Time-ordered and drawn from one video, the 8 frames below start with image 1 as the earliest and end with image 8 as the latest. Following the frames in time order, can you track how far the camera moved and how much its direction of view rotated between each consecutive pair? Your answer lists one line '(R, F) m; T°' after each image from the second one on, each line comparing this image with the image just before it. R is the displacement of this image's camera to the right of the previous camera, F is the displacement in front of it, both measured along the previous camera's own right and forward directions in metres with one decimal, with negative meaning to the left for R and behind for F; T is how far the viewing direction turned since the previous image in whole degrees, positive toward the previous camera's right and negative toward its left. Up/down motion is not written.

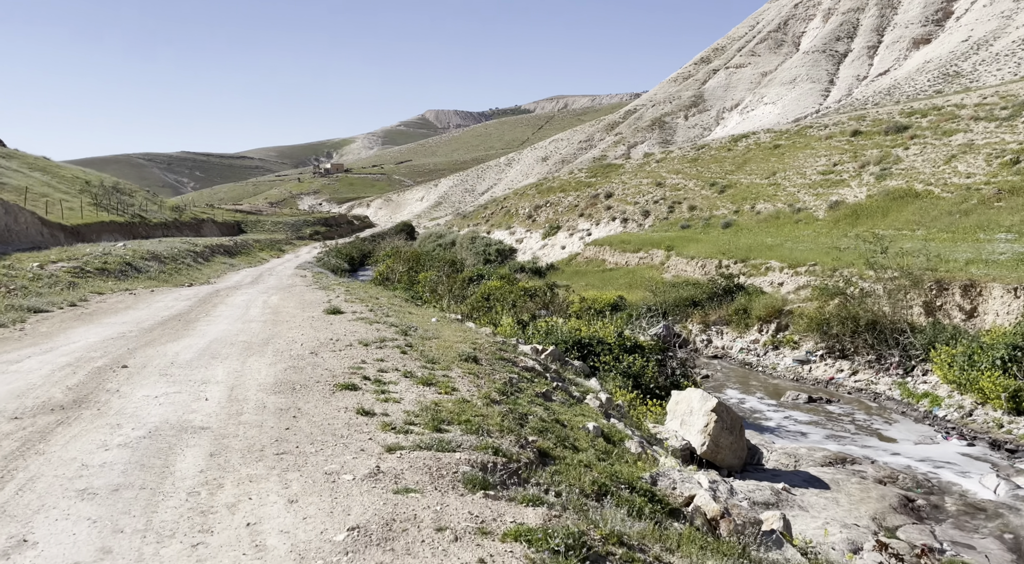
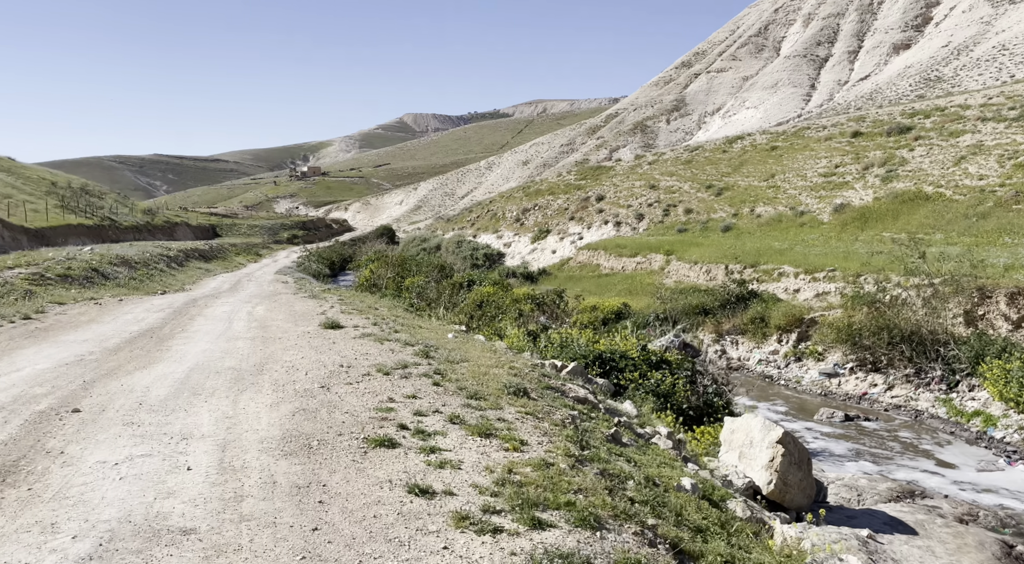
(-0.8, +2.2) m; +1°
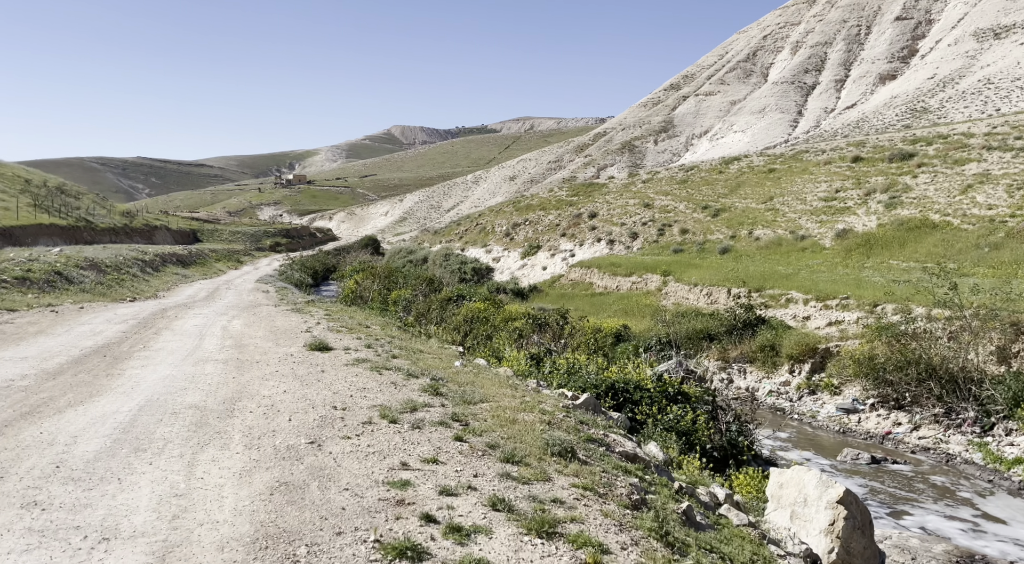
(-0.5, +1.9) m; +1°
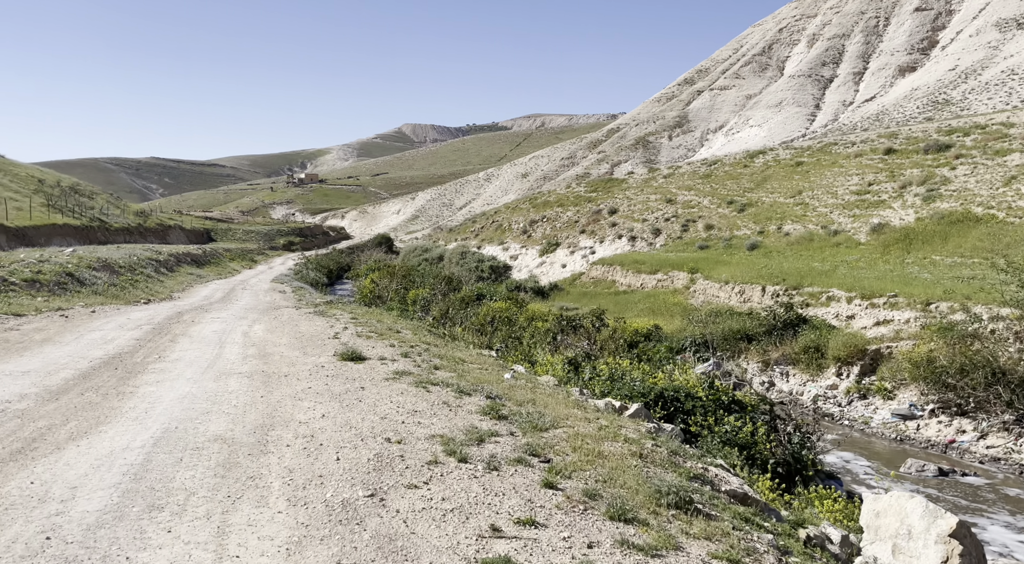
(-0.6, +1.3) m; -1°
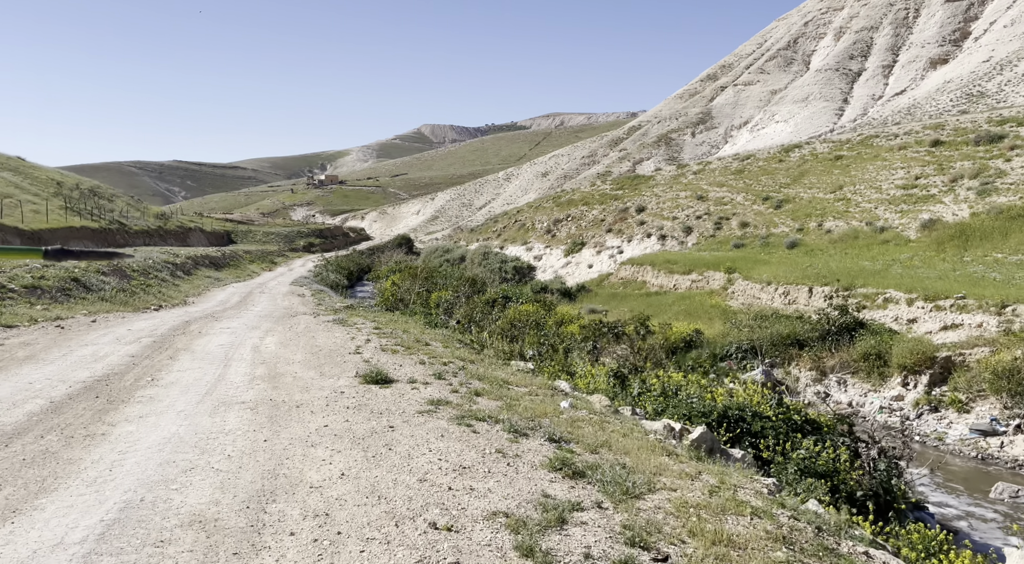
(-0.4, +1.9) m; -1°
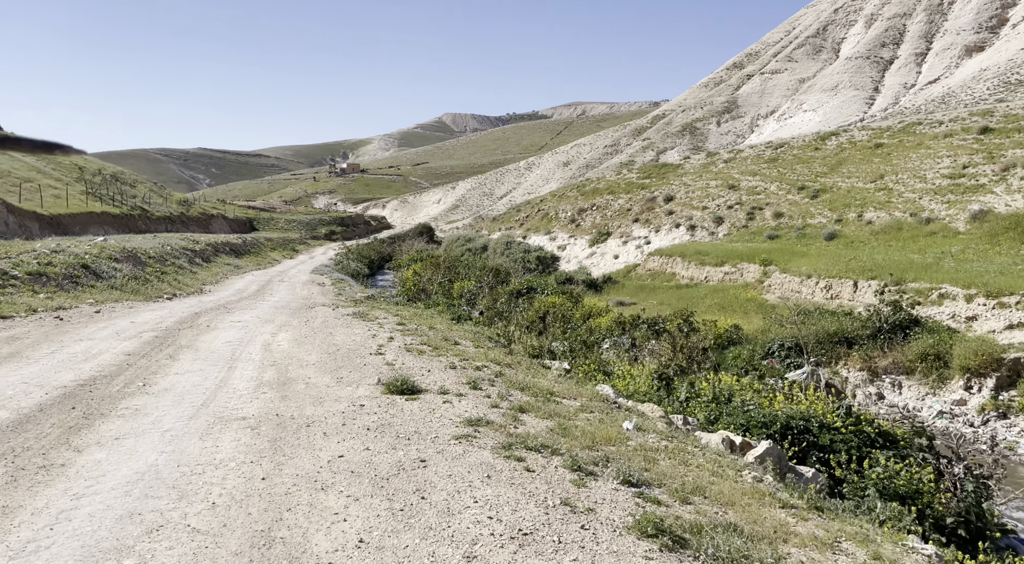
(-0.3, +1.5) m; -1°
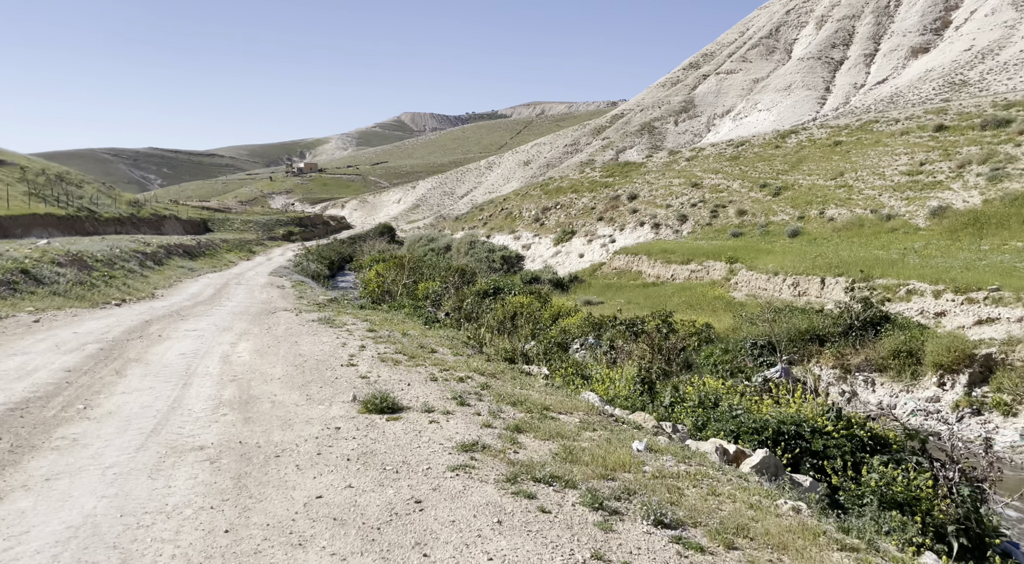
(-0.3, +0.6) m; +3°
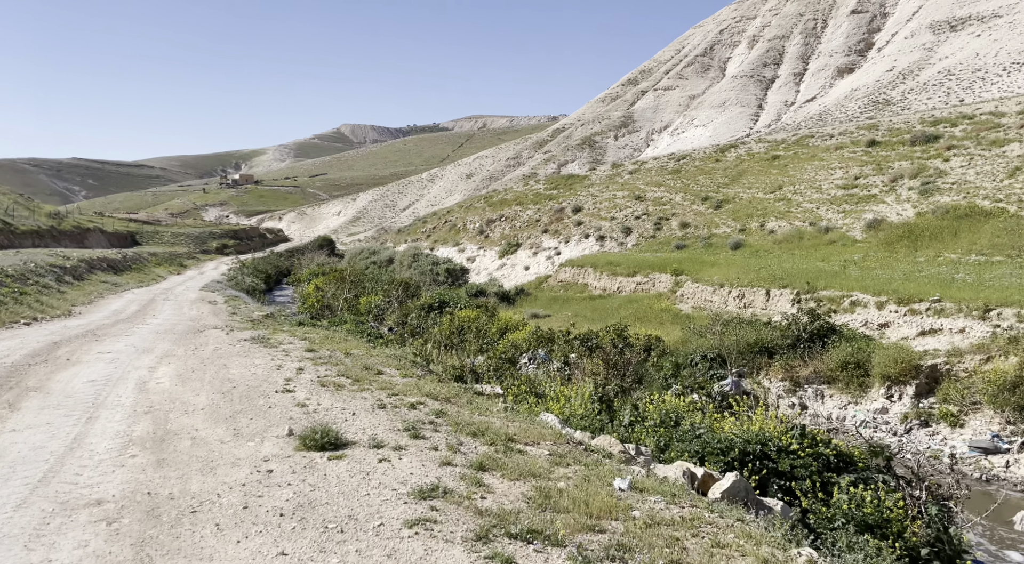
(-0.2, +0.6) m; +4°
